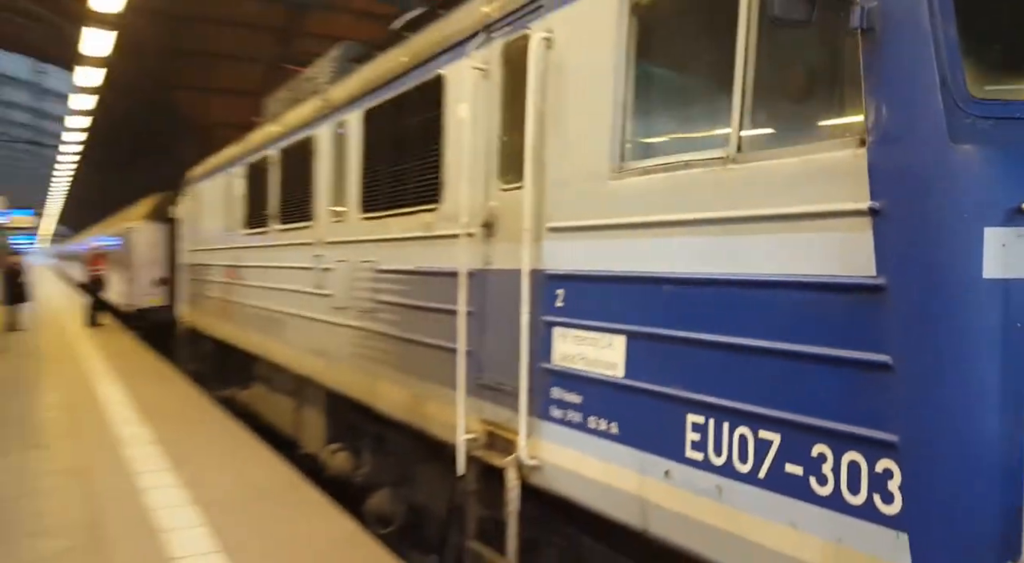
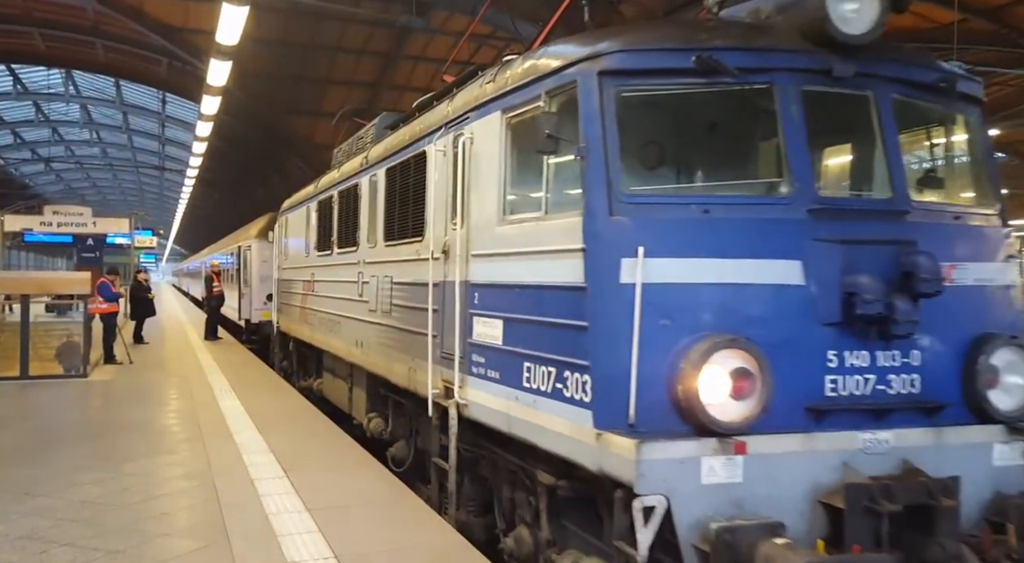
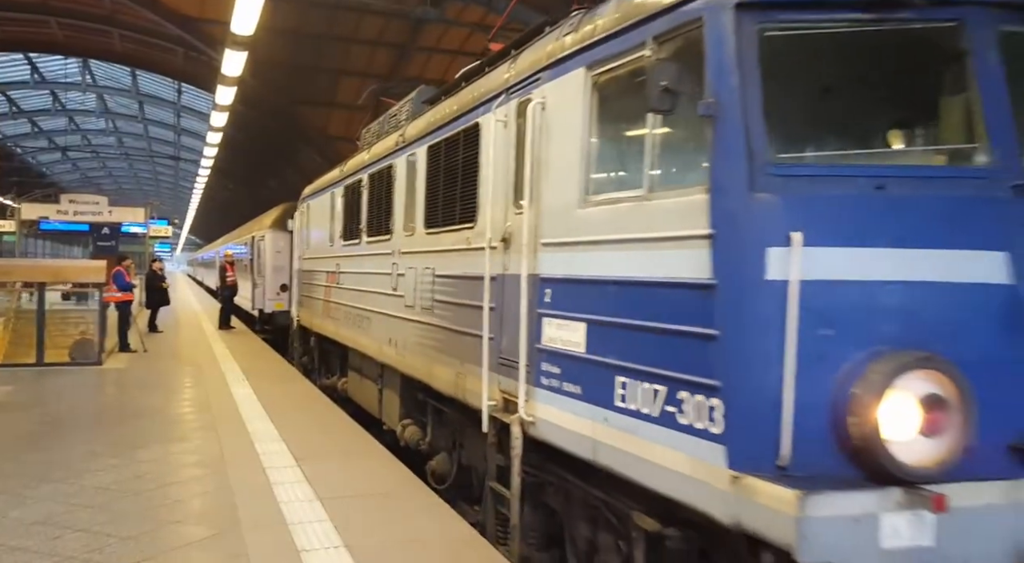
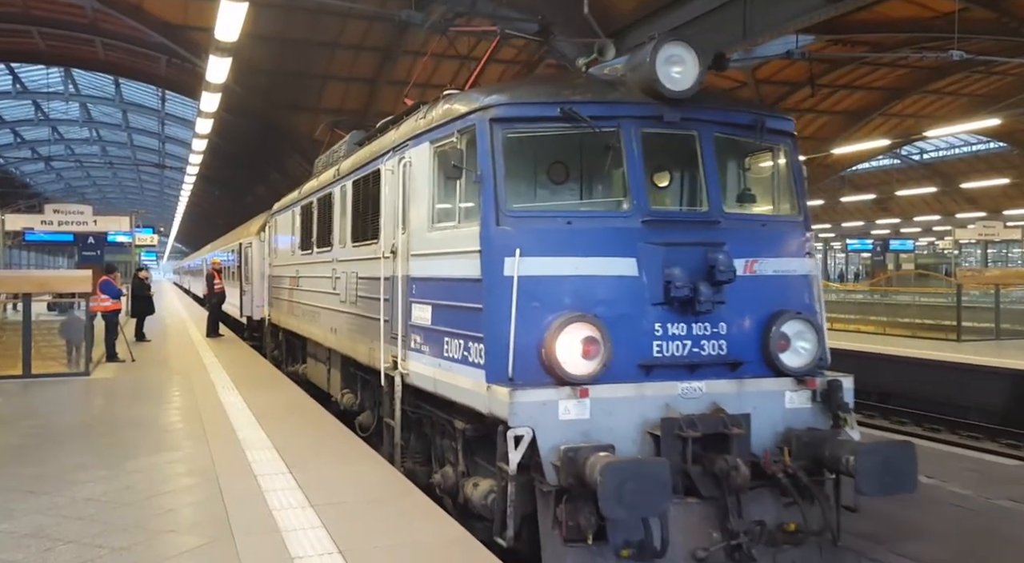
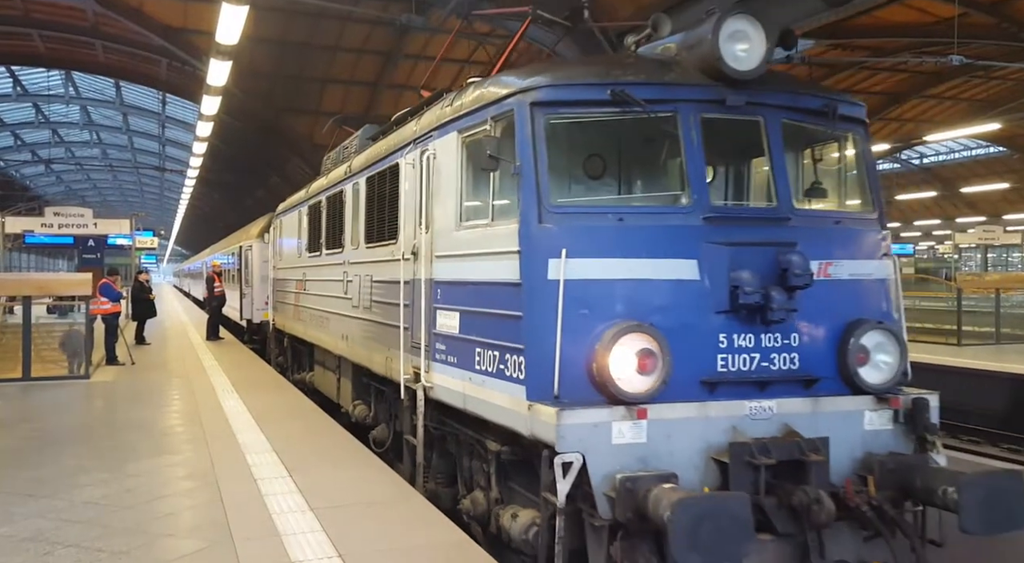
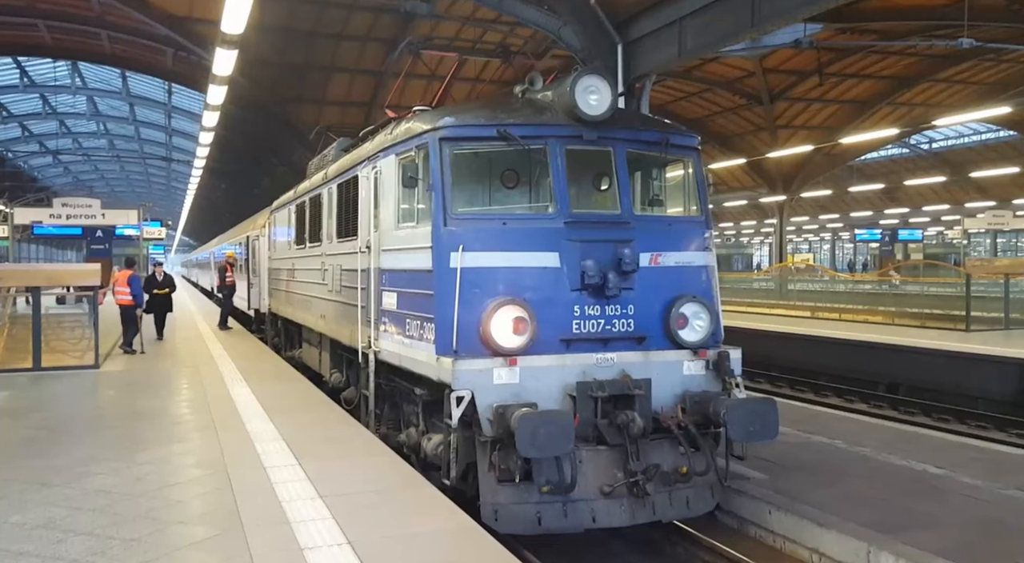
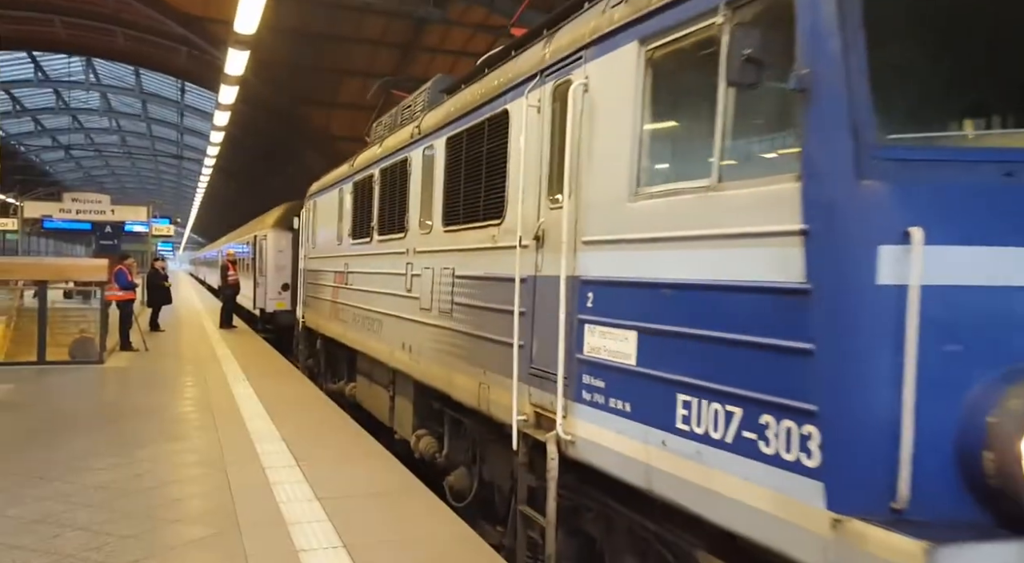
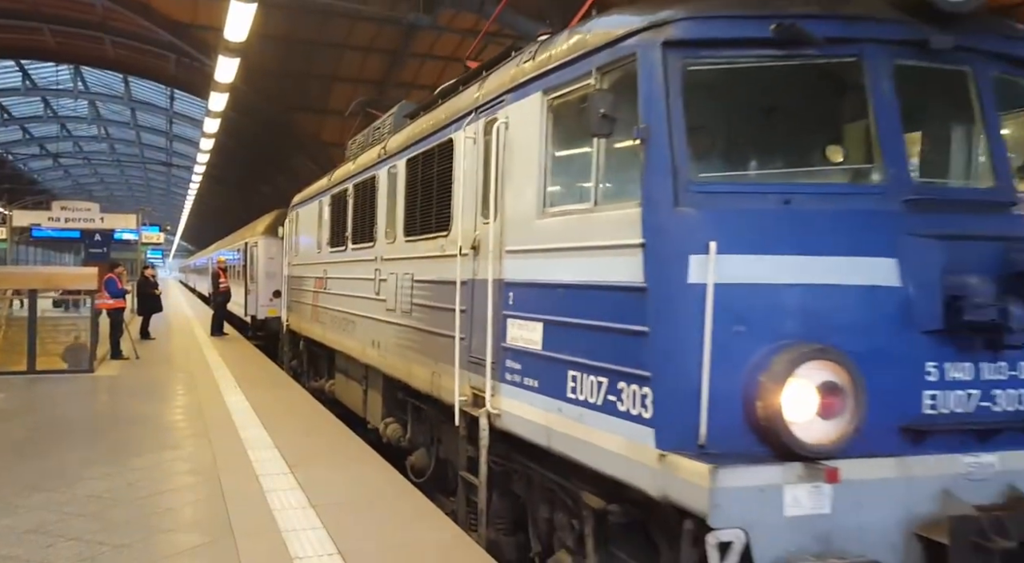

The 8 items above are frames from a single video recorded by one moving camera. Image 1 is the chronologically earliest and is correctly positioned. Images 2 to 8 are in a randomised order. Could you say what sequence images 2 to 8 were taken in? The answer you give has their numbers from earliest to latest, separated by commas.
7, 3, 8, 2, 5, 4, 6
